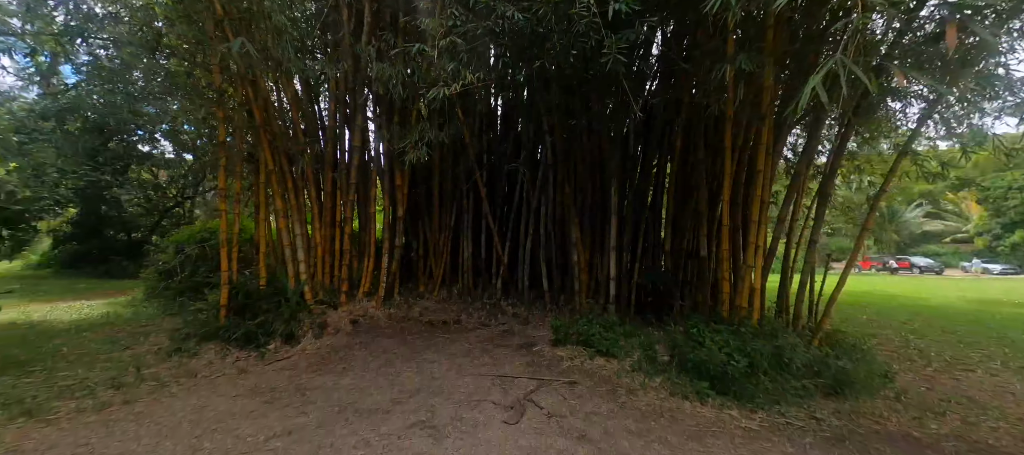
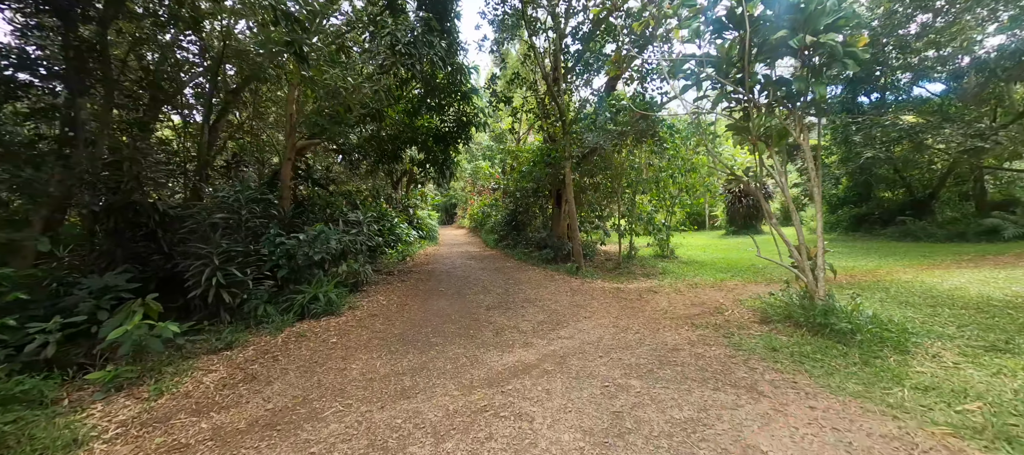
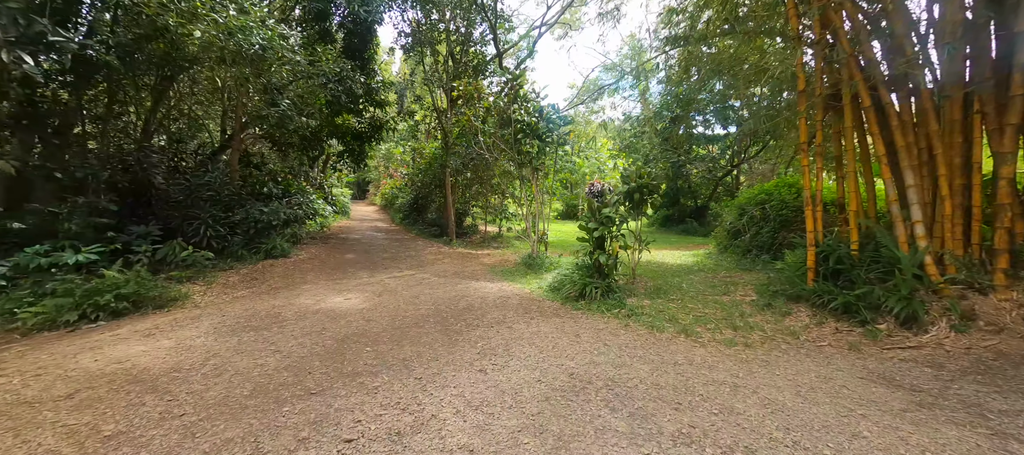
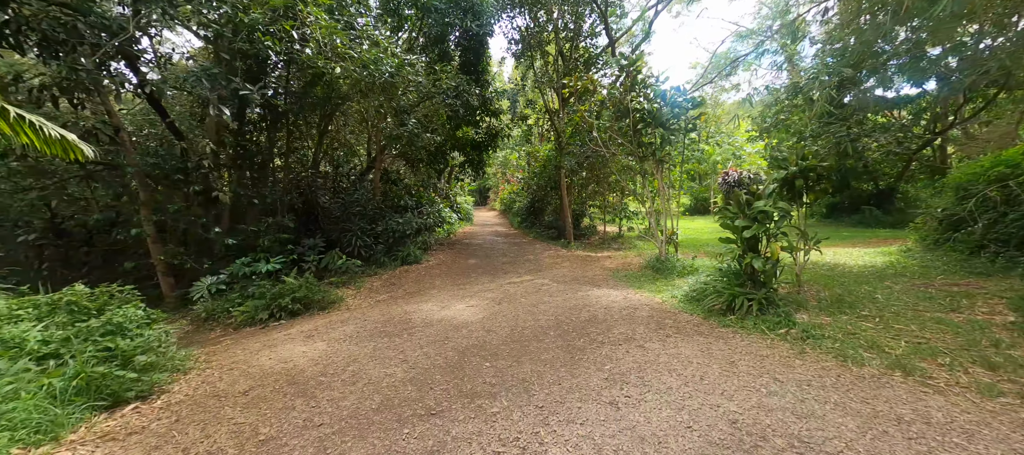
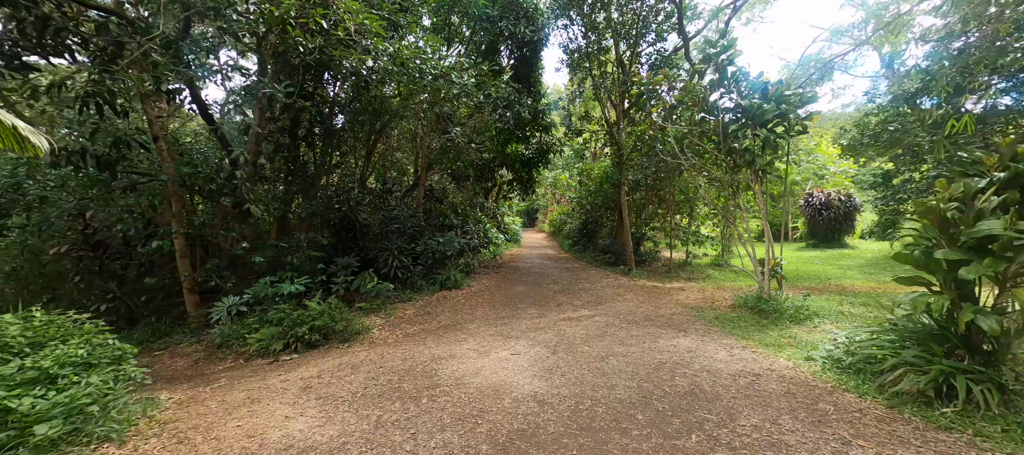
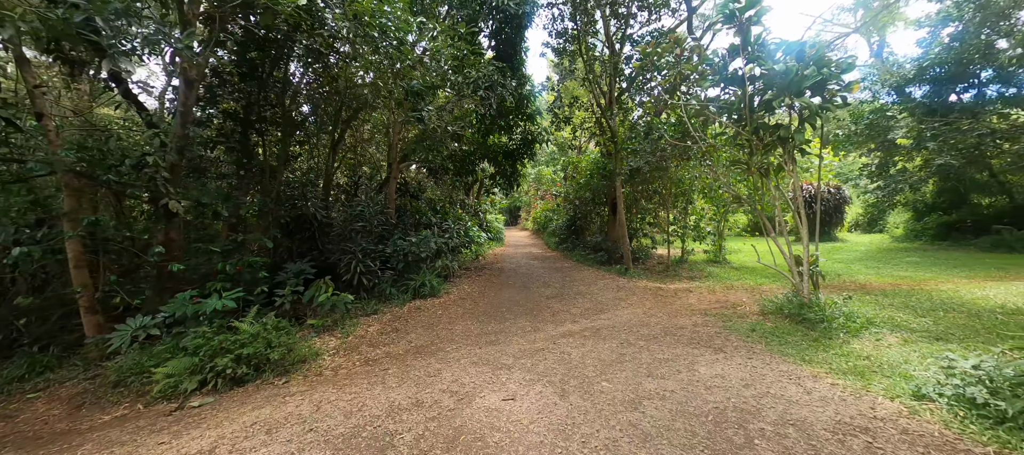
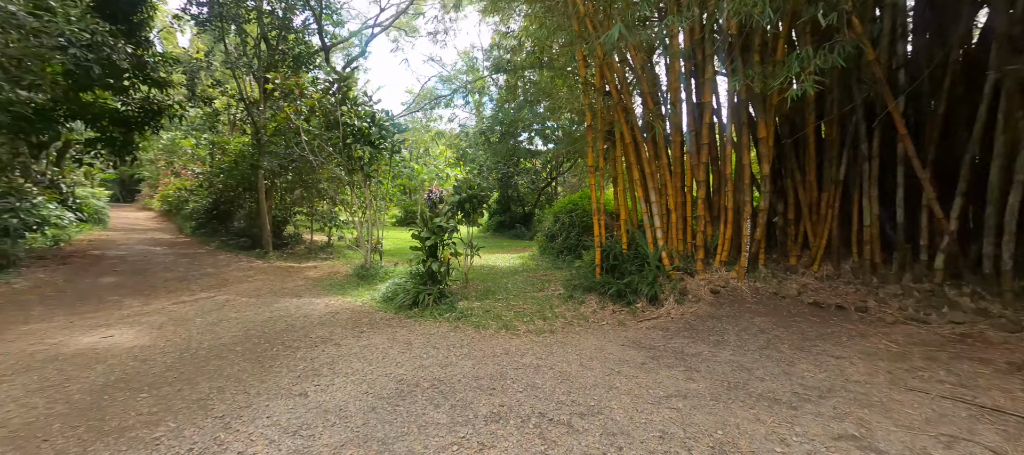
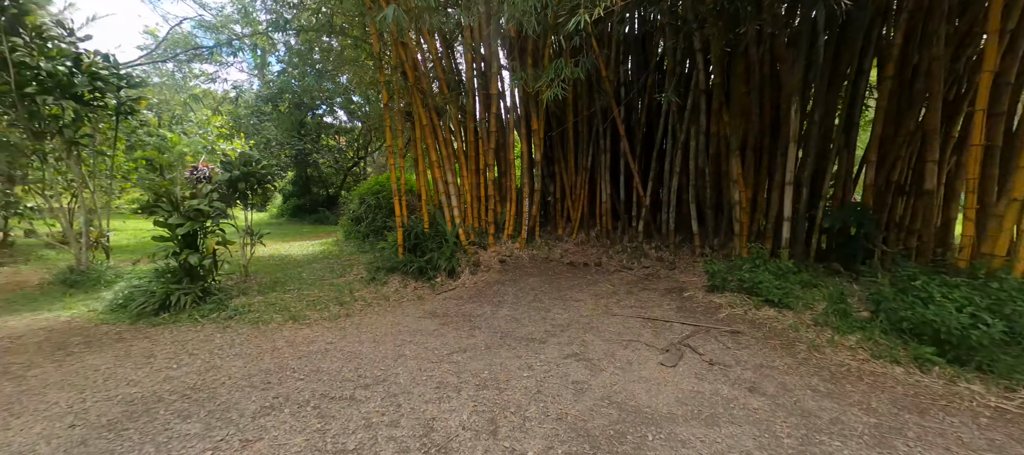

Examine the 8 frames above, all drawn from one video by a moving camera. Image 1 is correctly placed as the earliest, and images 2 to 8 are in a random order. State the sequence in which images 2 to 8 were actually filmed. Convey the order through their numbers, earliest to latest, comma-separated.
8, 7, 3, 4, 5, 6, 2
